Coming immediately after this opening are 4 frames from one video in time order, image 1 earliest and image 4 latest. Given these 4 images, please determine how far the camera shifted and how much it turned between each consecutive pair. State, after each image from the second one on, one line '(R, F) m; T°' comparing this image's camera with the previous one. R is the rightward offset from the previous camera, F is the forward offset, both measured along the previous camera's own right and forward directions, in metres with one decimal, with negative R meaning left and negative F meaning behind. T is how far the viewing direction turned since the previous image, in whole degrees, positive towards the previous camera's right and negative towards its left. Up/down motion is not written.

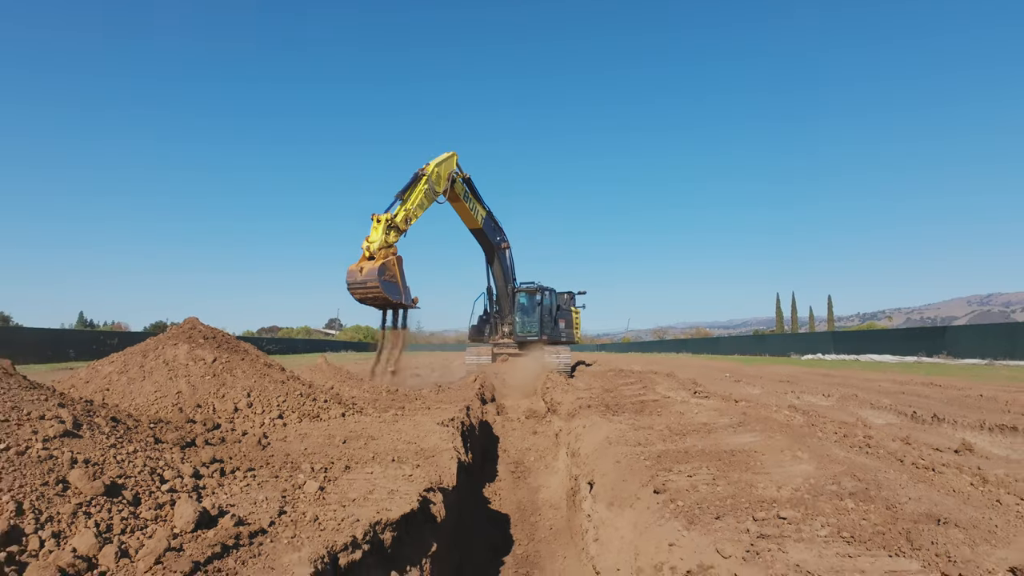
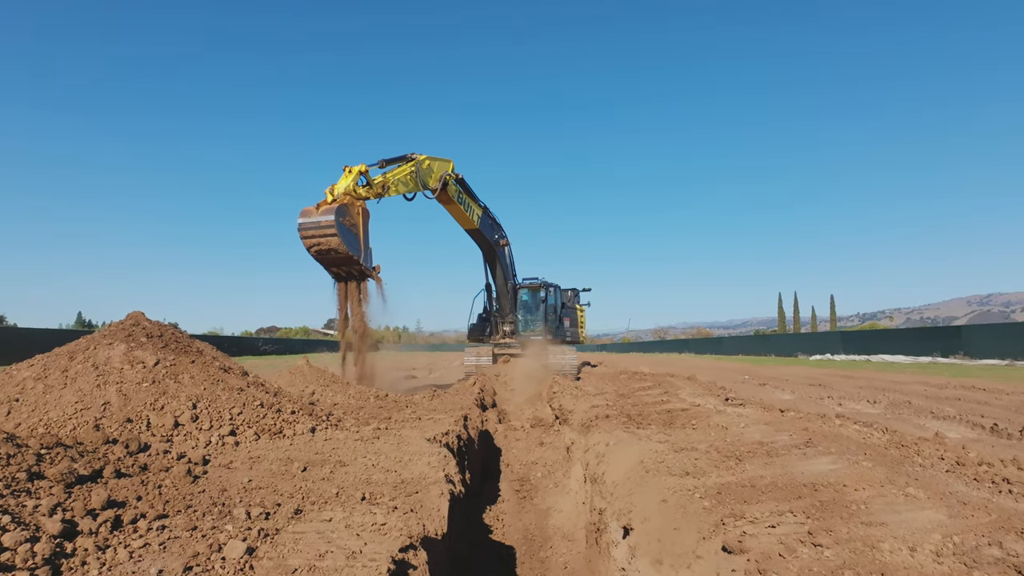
(-0.1, +1.7) m; 0°
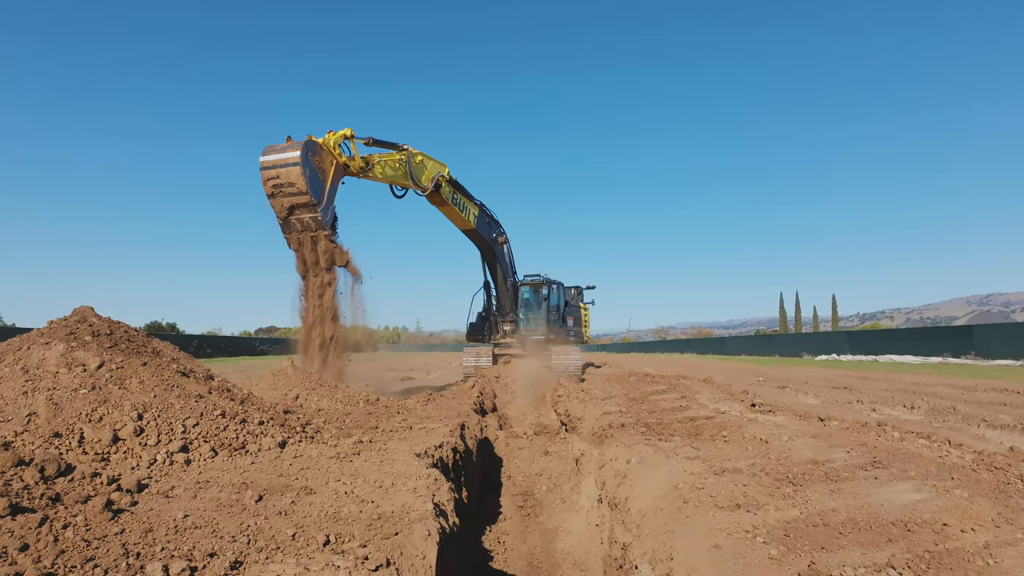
(0.0, +1.2) m; 0°
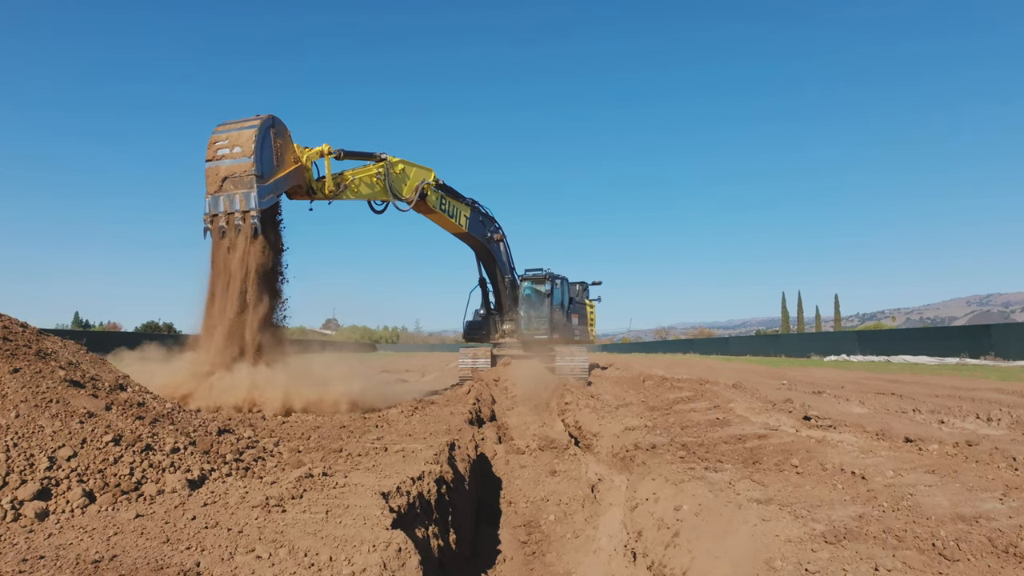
(0.0, +1.9) m; 0°
